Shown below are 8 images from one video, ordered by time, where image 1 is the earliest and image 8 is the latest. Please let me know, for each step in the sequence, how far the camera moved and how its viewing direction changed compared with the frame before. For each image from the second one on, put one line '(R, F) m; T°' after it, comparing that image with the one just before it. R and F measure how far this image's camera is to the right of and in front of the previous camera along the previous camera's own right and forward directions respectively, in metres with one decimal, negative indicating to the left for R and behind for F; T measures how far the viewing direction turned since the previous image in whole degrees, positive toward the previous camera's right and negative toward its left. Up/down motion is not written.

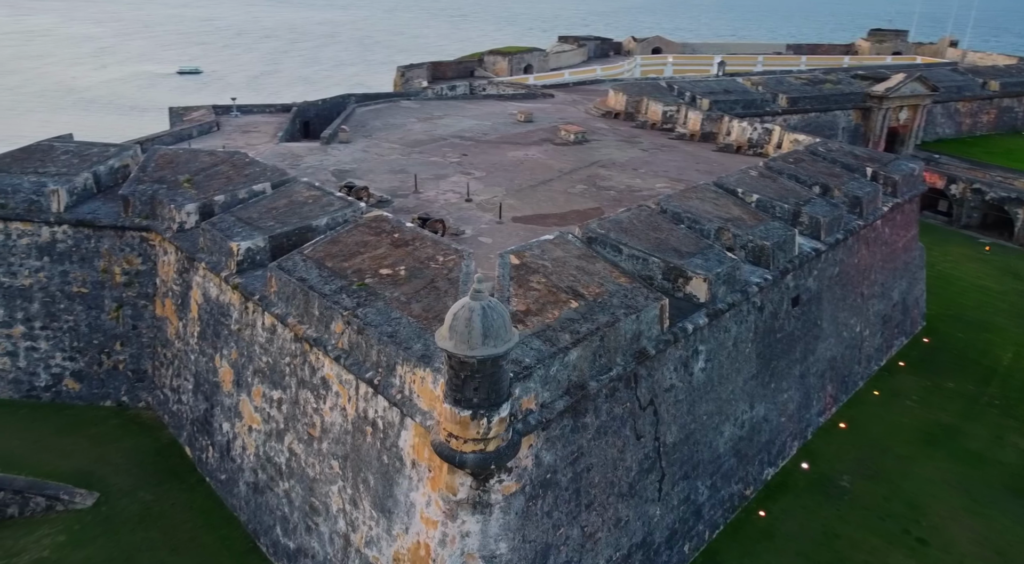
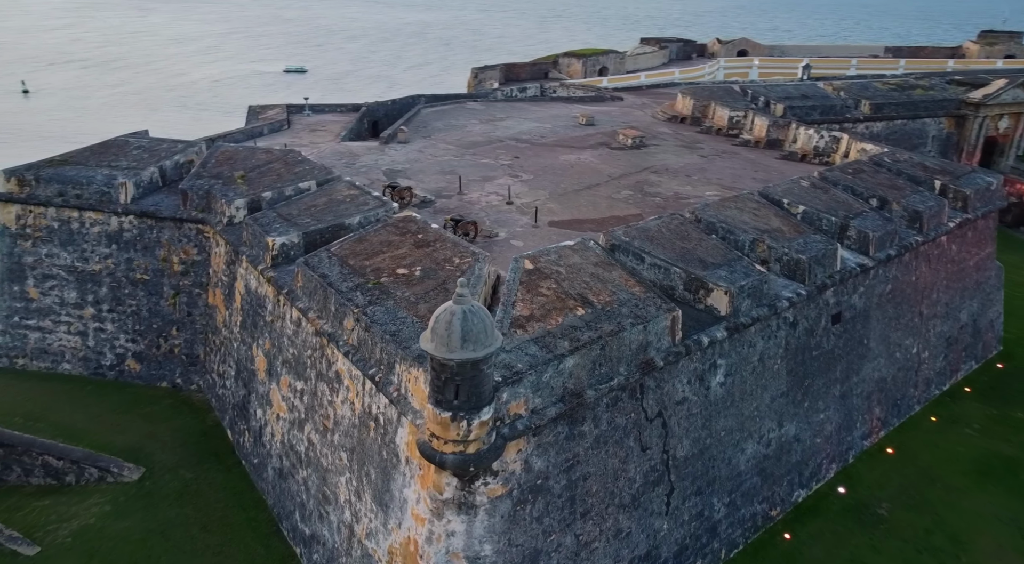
(+0.7, 0.0) m; -7°
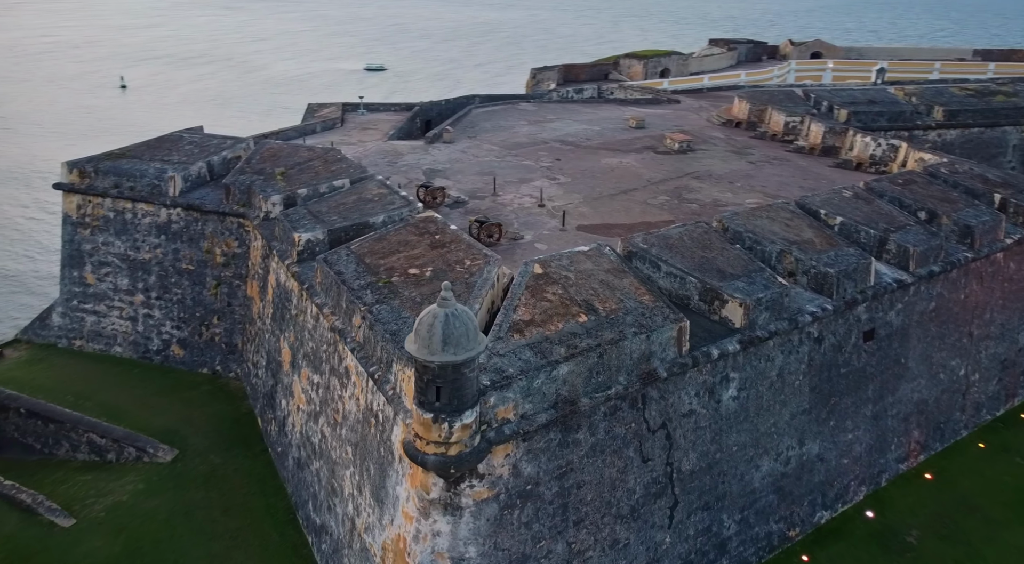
(+0.6, 0.0) m; -5°
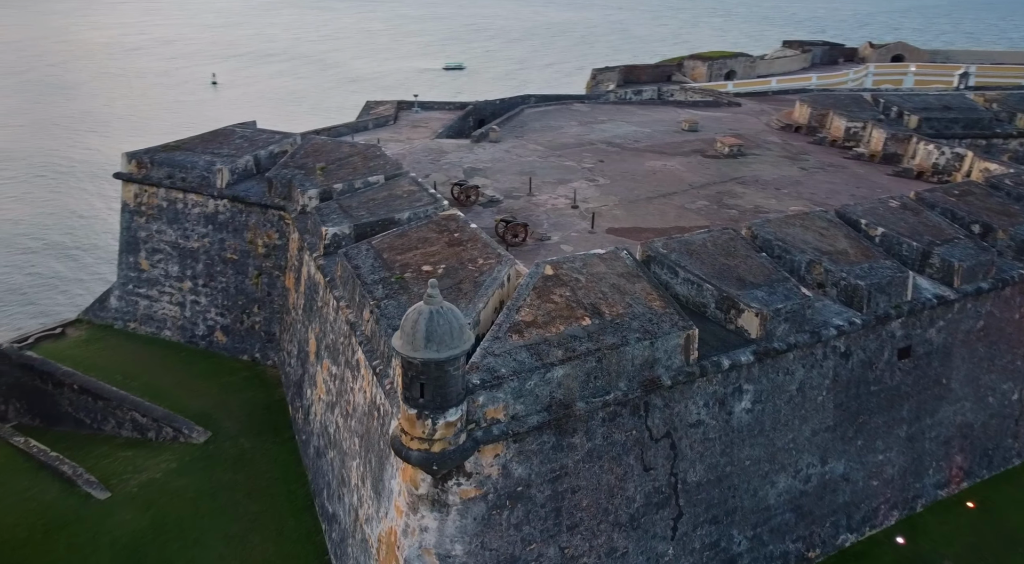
(+0.6, 0.0) m; -6°
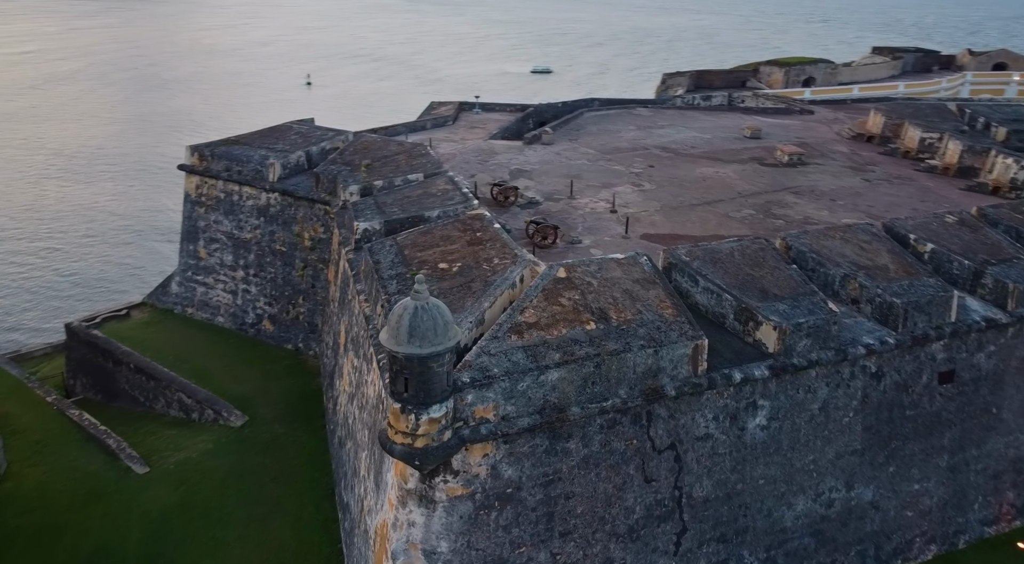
(+0.6, +0.1) m; -6°
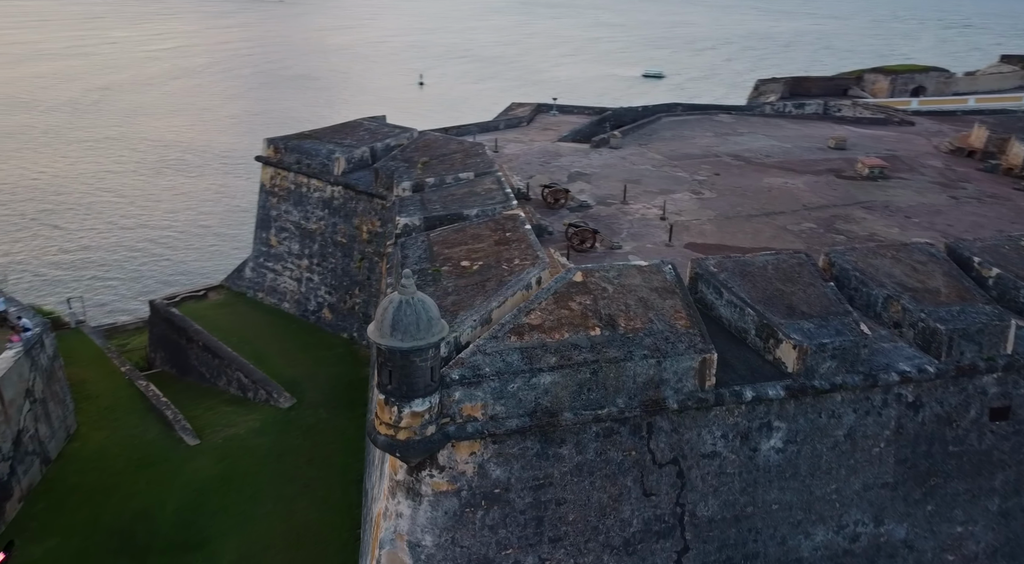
(+0.8, +0.1) m; -8°
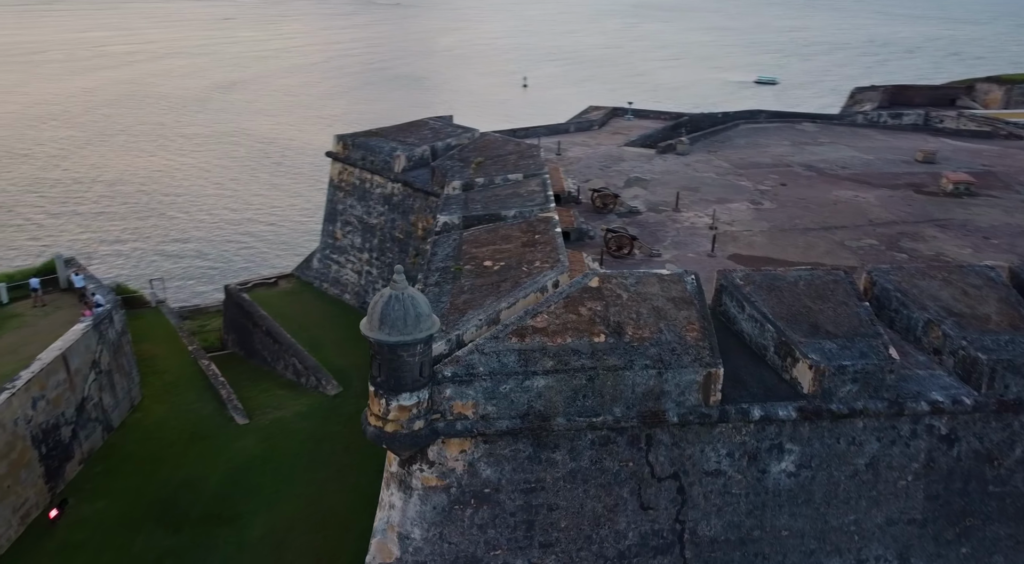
(+0.8, +0.1) m; -8°
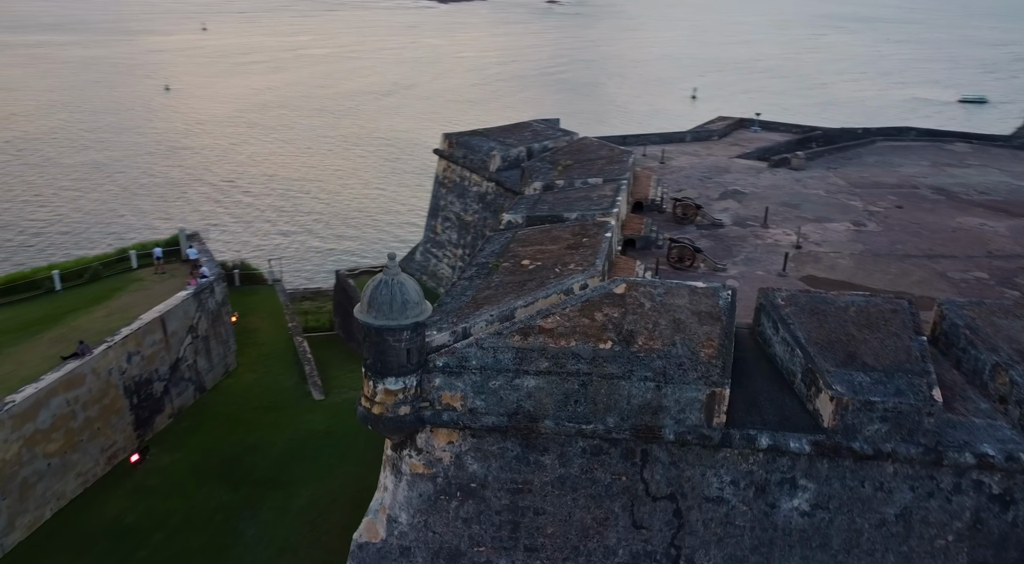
(+1.2, +0.2) m; -12°
